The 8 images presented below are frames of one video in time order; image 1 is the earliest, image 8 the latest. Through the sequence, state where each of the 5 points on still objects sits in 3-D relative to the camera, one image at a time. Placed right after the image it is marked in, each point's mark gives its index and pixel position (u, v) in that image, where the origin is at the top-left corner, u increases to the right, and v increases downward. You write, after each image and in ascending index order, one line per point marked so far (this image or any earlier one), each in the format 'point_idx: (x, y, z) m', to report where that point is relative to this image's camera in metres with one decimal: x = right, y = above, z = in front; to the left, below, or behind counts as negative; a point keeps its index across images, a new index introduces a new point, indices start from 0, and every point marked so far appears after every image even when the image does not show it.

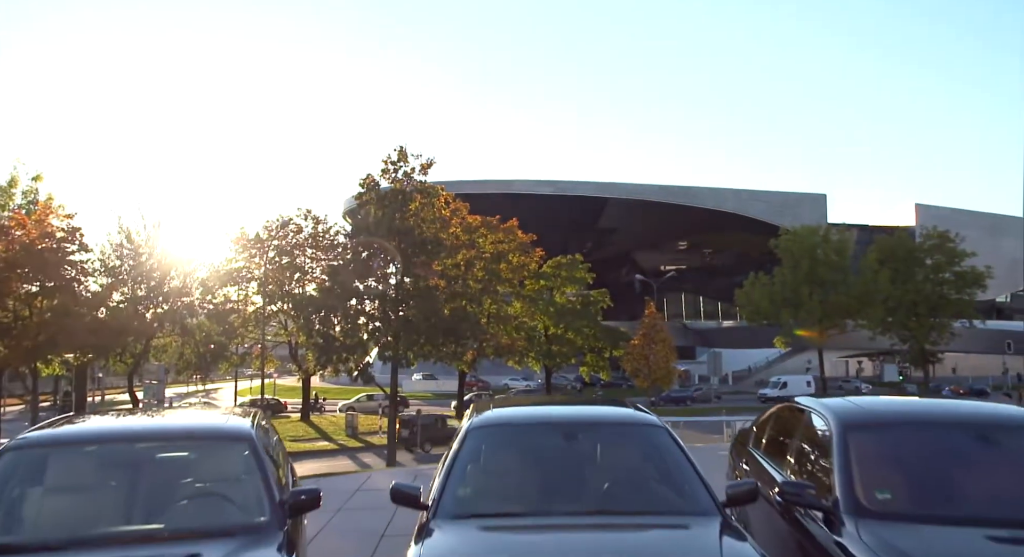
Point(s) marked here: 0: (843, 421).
0: (+2.4, -1.0, +5.2) m
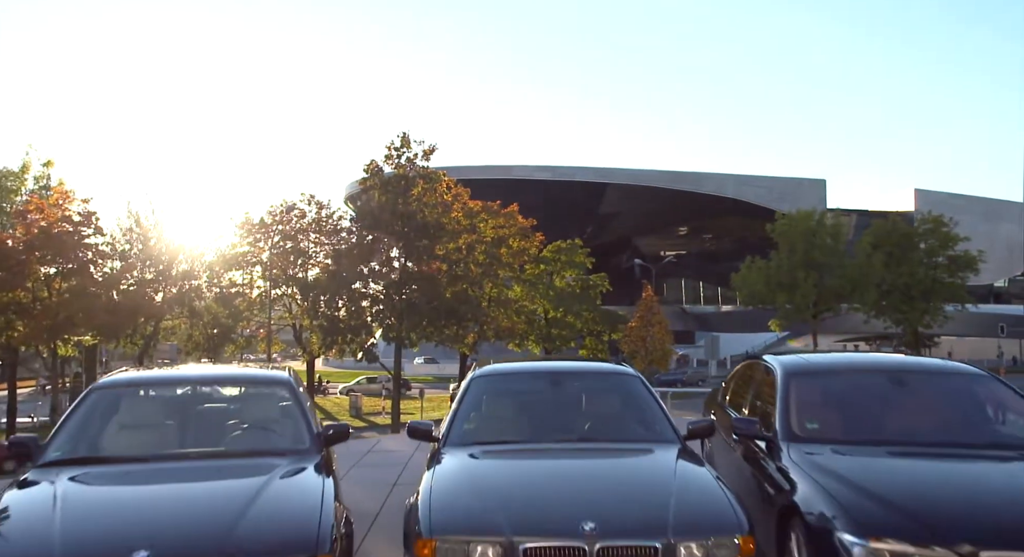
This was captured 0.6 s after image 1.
0: (+2.3, -0.8, +6.2) m
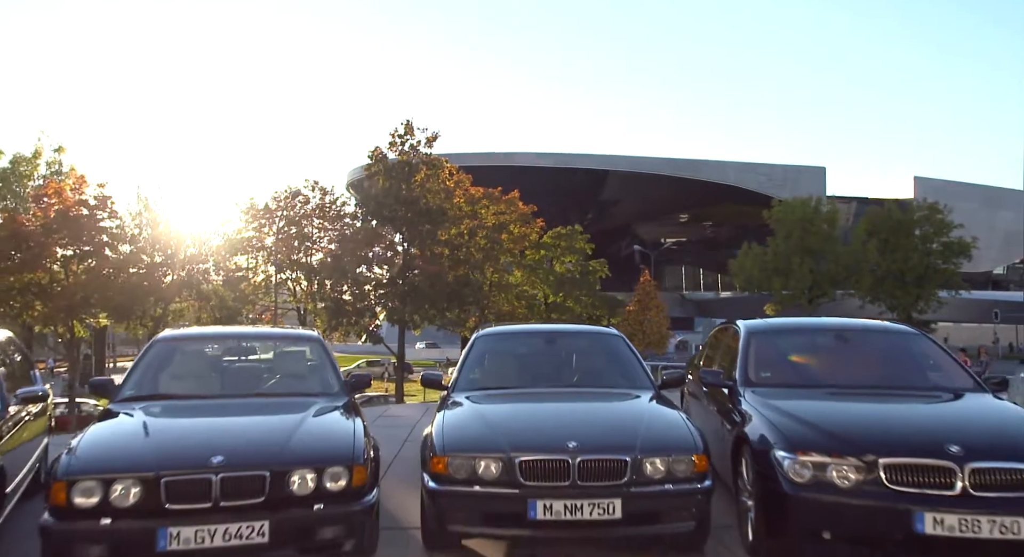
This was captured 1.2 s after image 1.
0: (+2.3, -0.5, +7.1) m
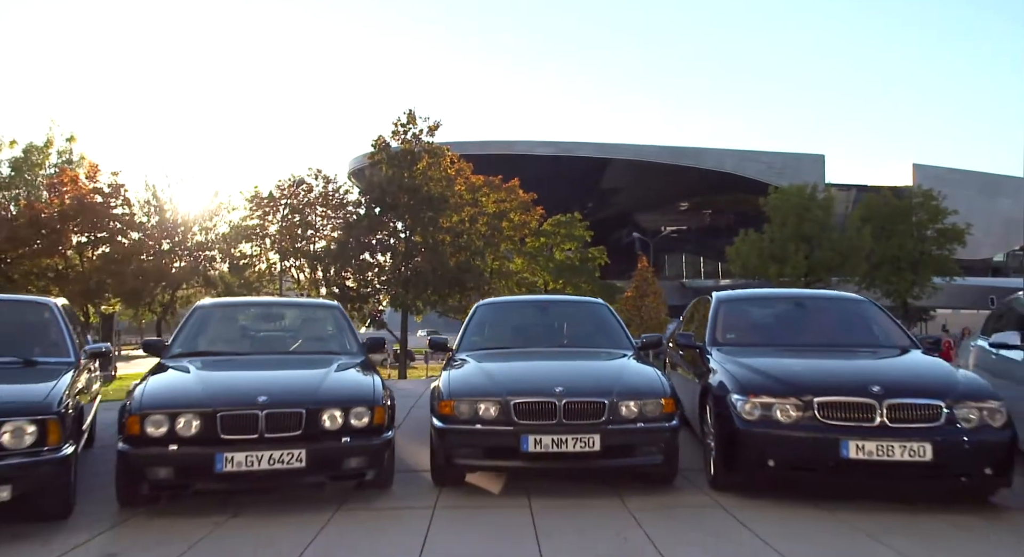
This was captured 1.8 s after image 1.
0: (+2.3, -0.2, +8.0) m
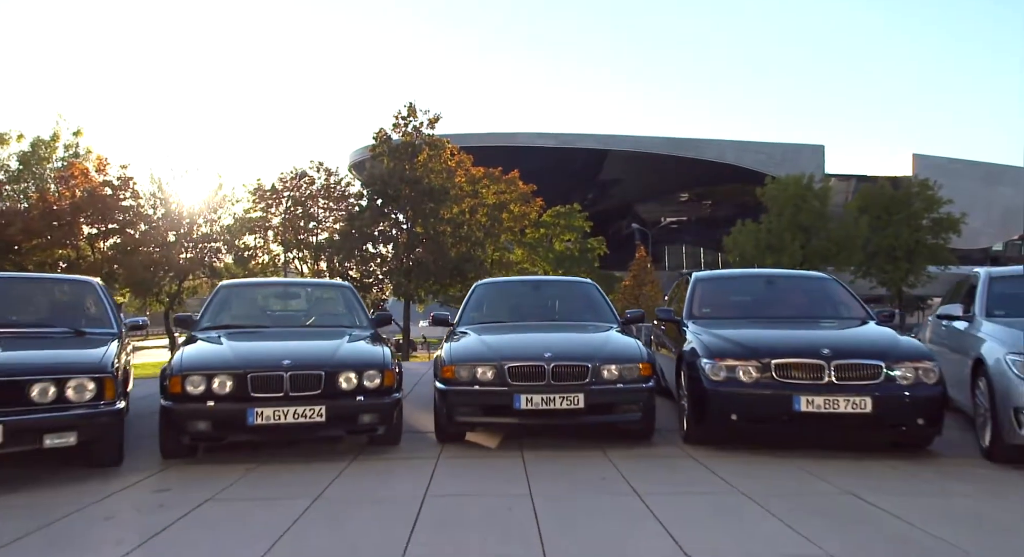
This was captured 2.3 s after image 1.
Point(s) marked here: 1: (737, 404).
0: (+2.2, 0.0, +8.8) m
1: (+1.9, -1.1, +6.3) m
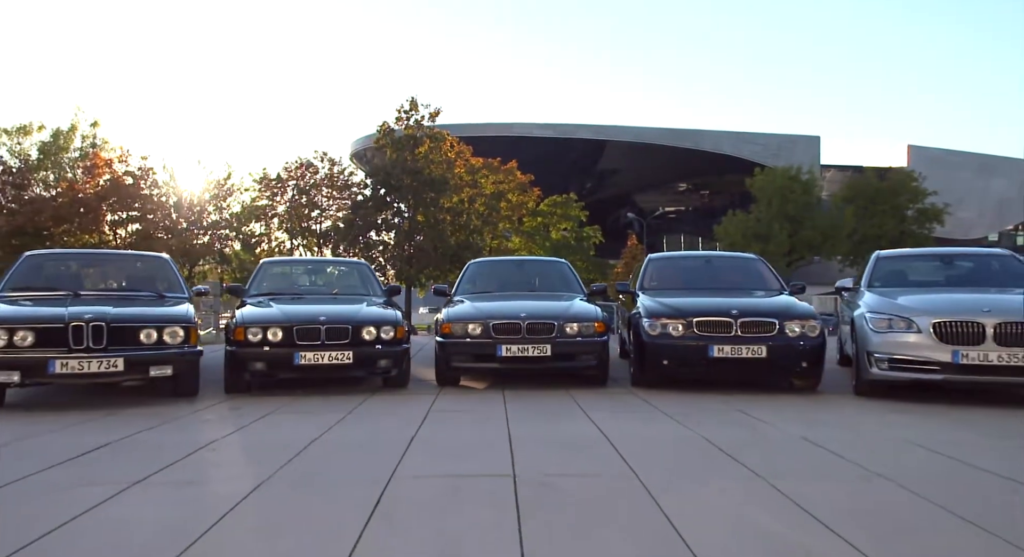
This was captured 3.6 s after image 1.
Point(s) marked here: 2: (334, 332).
0: (+2.0, +0.3, +10.7) m
1: (+1.7, -0.8, +8.2) m
2: (-2.0, -0.6, +8.2) m
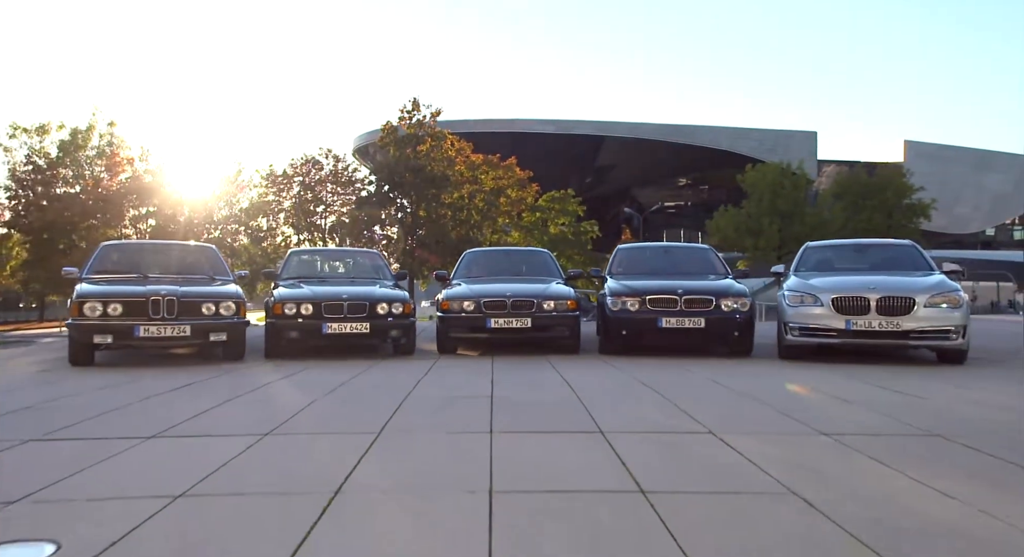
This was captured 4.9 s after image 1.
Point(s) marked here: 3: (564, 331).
0: (+1.9, +0.5, +12.6) m
1: (+1.6, -0.6, +10.1) m
2: (-2.2, -0.4, +10.0) m
3: (+0.7, -0.8, +10.5) m
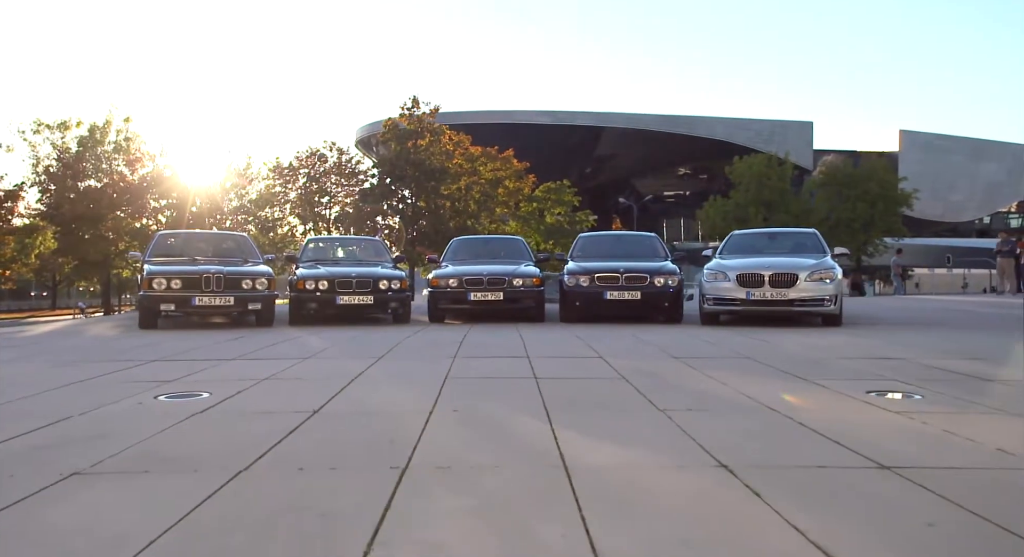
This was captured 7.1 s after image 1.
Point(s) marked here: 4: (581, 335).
0: (+1.5, +0.9, +15.0) m
1: (+1.1, -0.3, +12.5) m
2: (-2.6, -0.1, +12.5) m
3: (+0.3, -0.5, +13.0) m
4: (+1.1, -0.9, +10.9) m
